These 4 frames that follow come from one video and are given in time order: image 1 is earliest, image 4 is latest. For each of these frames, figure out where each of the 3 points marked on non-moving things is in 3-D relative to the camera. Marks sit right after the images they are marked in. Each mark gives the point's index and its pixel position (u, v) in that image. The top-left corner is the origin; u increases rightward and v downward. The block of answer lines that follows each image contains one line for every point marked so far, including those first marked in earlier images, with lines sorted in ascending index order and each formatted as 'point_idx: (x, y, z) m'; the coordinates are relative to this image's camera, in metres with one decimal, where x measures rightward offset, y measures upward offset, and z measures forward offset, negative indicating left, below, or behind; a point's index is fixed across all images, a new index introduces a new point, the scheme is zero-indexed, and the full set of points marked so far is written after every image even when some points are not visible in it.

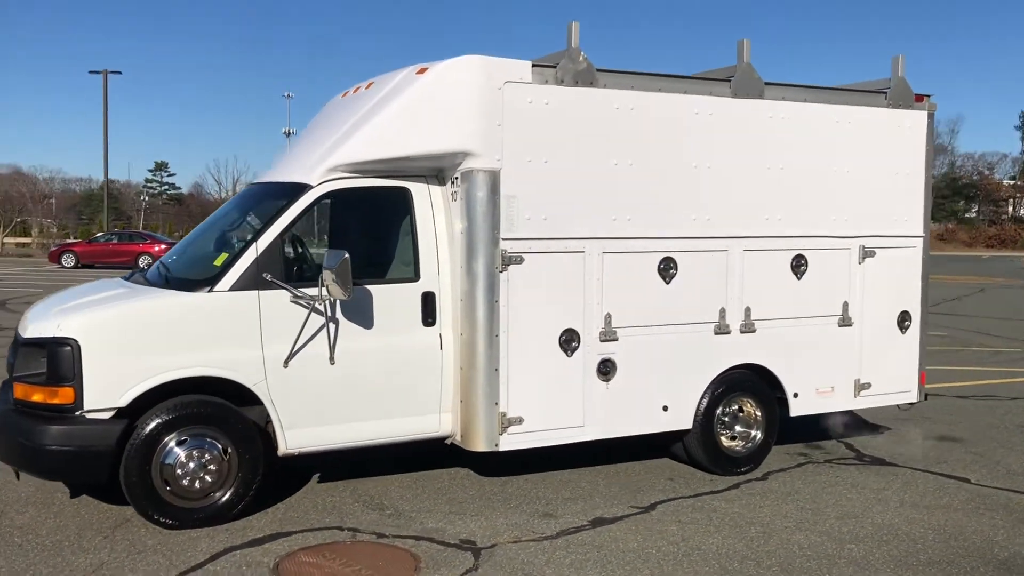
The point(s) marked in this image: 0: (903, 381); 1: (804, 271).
0: (+2.5, -0.6, +6.0) m
1: (+1.7, +0.1, +5.6) m
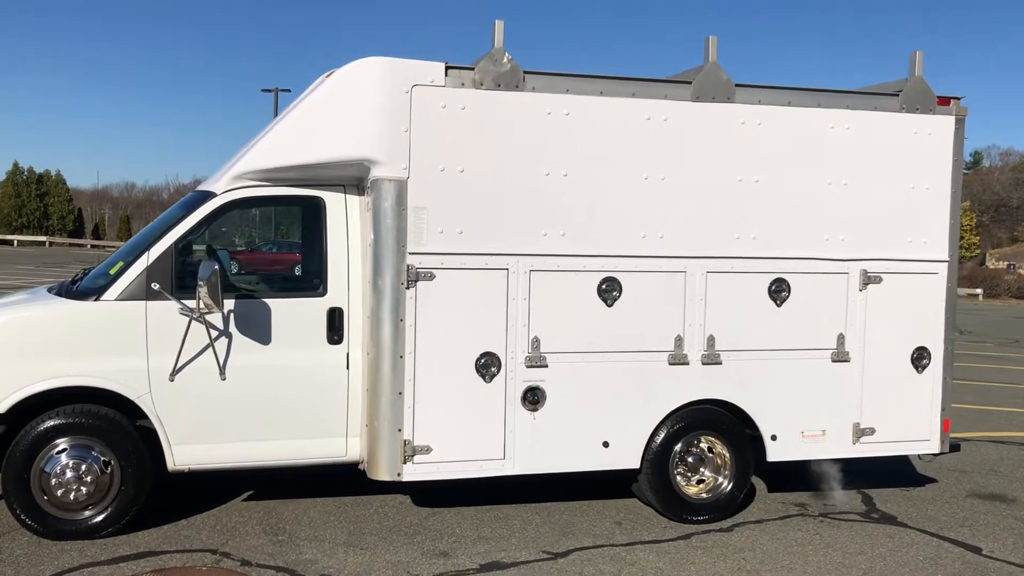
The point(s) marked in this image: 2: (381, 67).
0: (+2.2, -0.8, +5.2) m
1: (+1.4, 0.0, +4.9) m
2: (-0.6, +1.0, +4.3) m
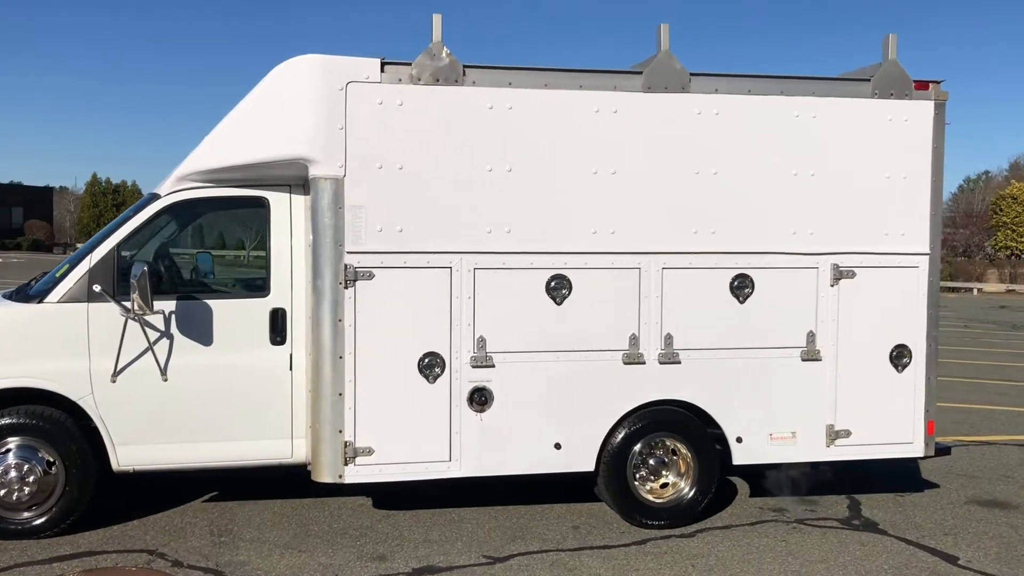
0: (+2.0, -0.7, +5.0) m
1: (+1.2, 0.0, +4.7) m
2: (-0.9, +1.0, +4.3) m
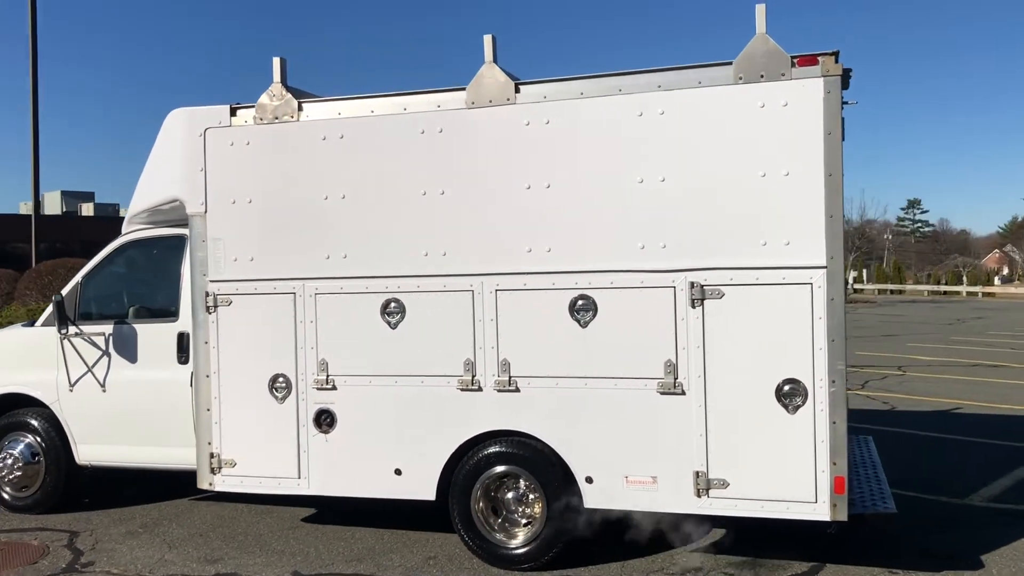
0: (+1.2, -0.8, +4.0) m
1: (+0.4, -0.1, +4.3) m
2: (-1.7, +0.9, +4.9) m
